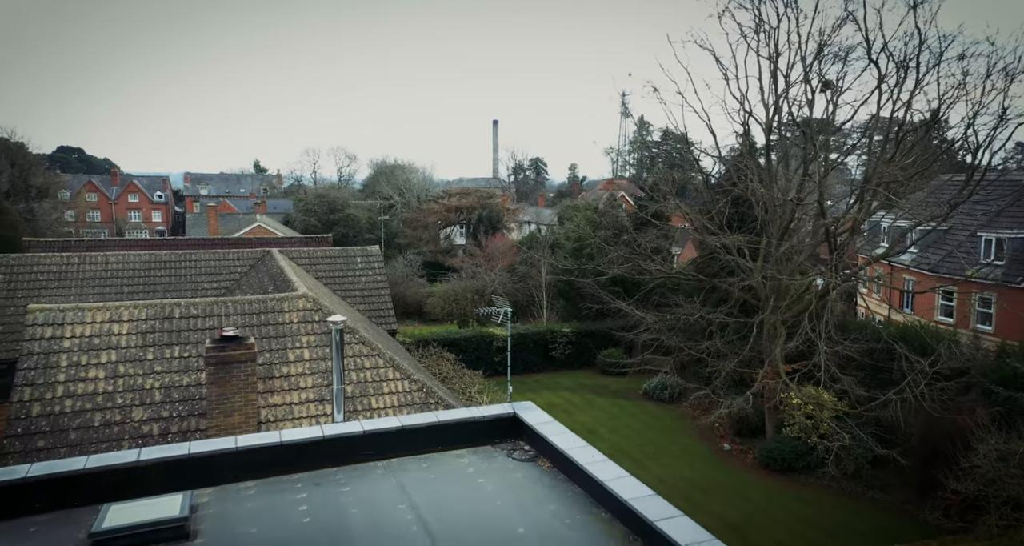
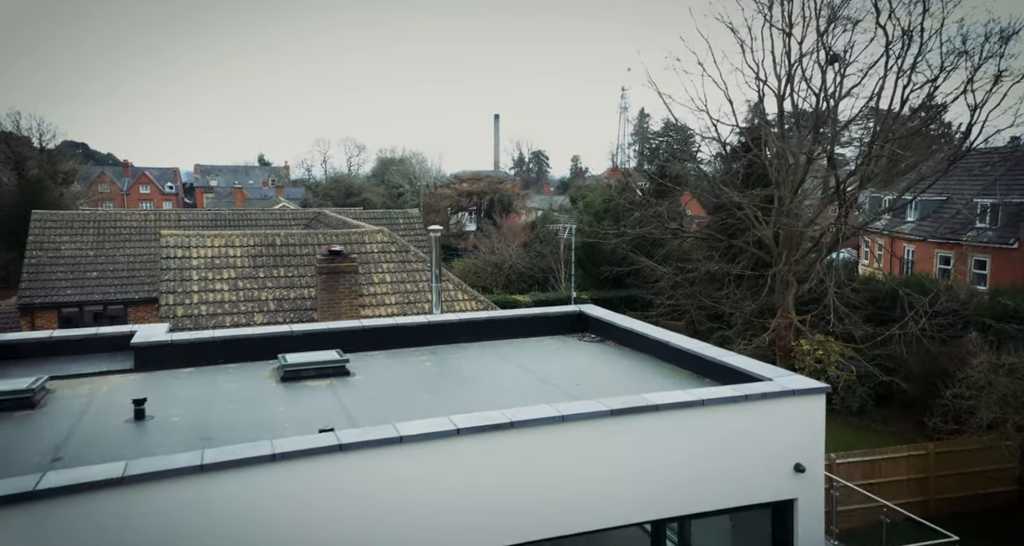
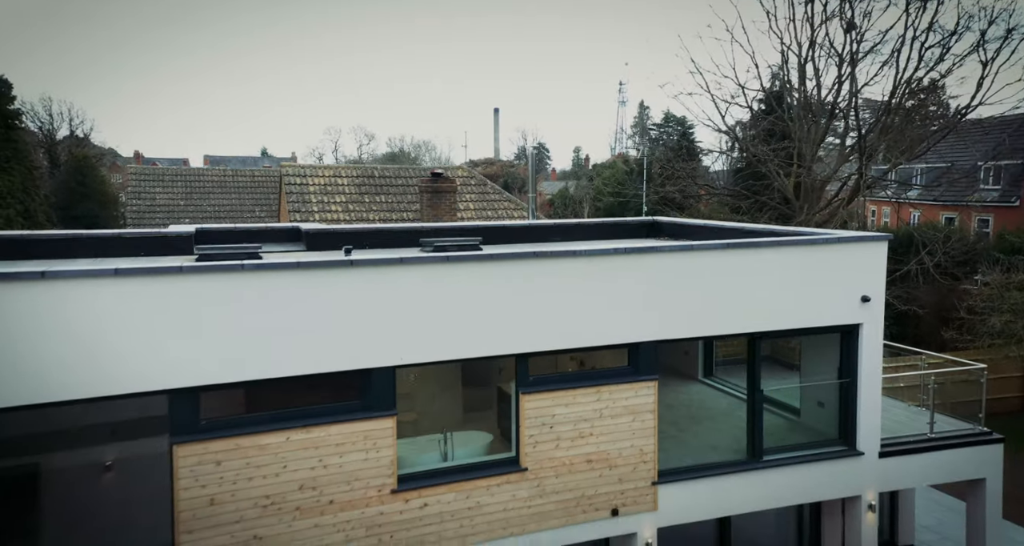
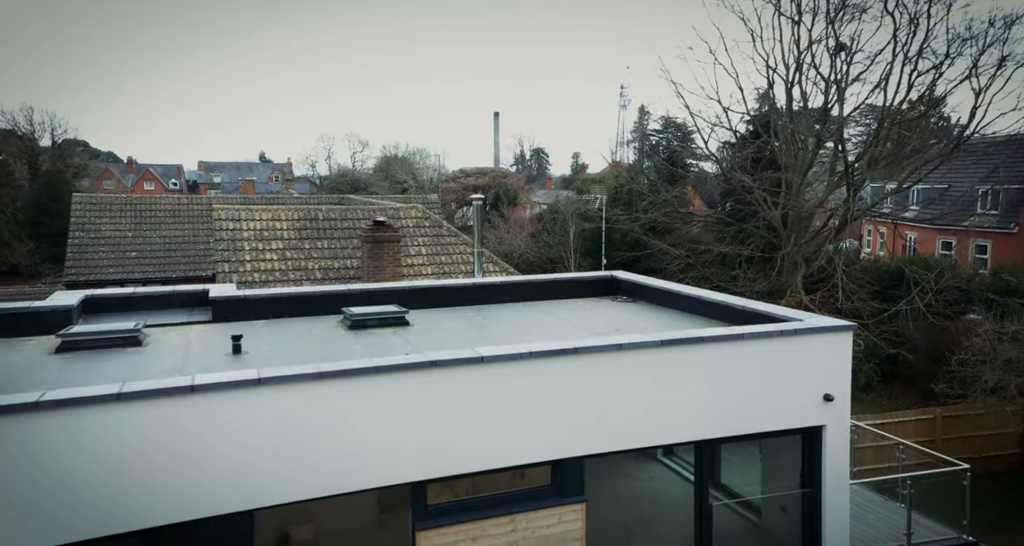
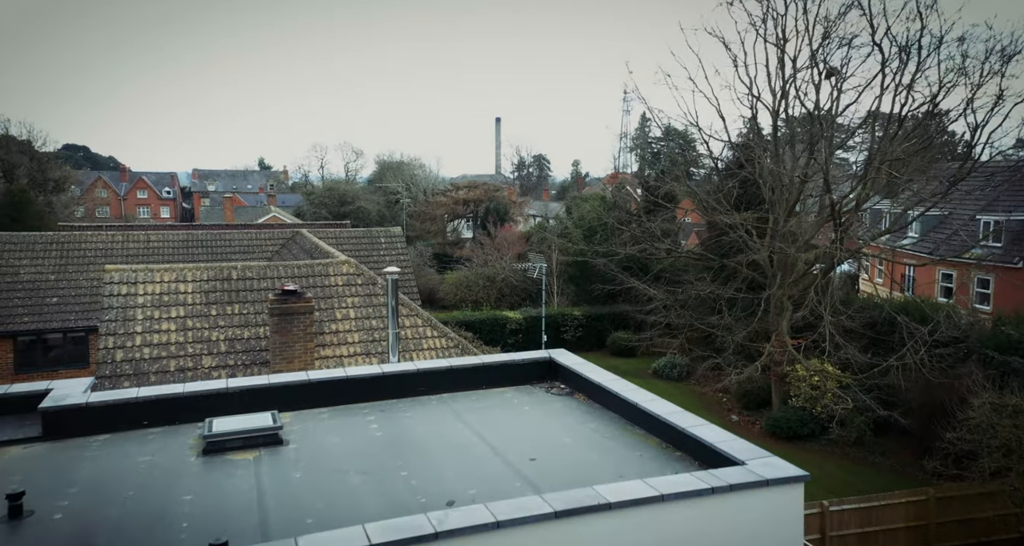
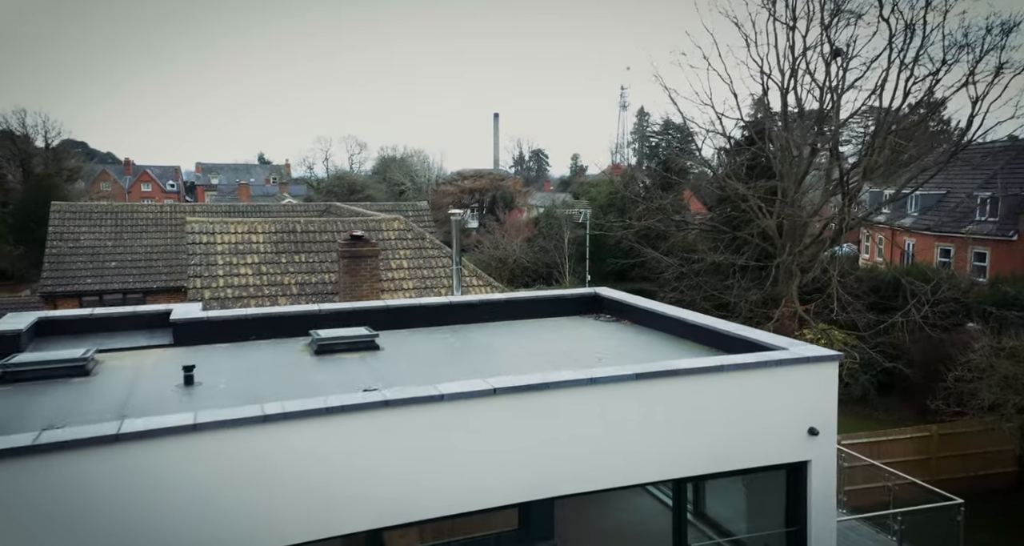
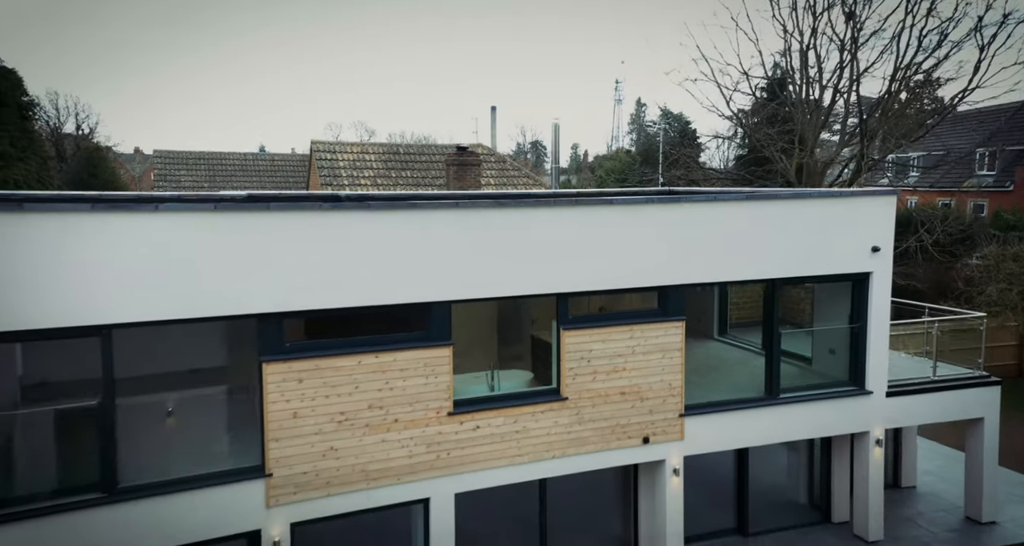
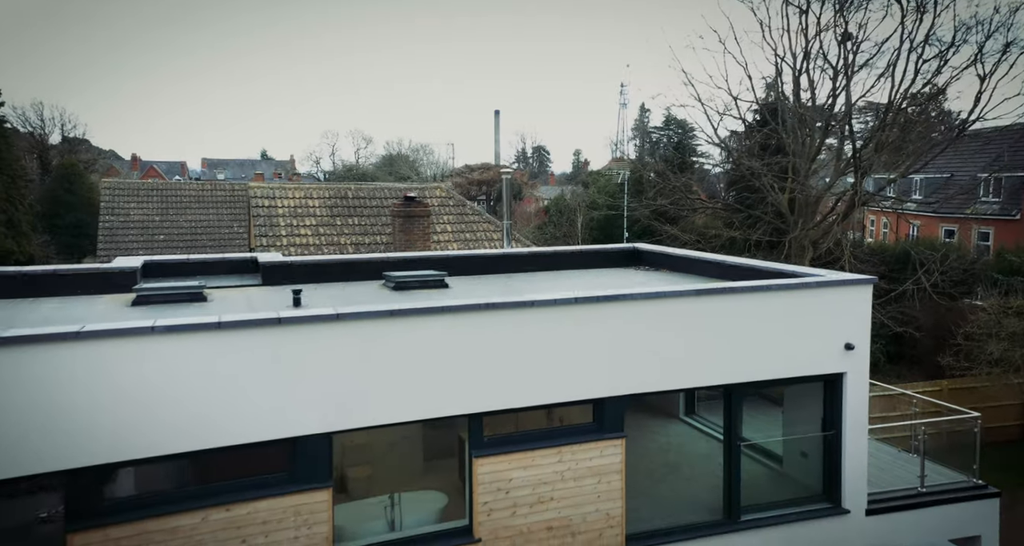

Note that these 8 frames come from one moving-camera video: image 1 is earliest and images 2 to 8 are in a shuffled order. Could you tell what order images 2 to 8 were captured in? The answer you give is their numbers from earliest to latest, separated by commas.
5, 2, 6, 4, 8, 3, 7
